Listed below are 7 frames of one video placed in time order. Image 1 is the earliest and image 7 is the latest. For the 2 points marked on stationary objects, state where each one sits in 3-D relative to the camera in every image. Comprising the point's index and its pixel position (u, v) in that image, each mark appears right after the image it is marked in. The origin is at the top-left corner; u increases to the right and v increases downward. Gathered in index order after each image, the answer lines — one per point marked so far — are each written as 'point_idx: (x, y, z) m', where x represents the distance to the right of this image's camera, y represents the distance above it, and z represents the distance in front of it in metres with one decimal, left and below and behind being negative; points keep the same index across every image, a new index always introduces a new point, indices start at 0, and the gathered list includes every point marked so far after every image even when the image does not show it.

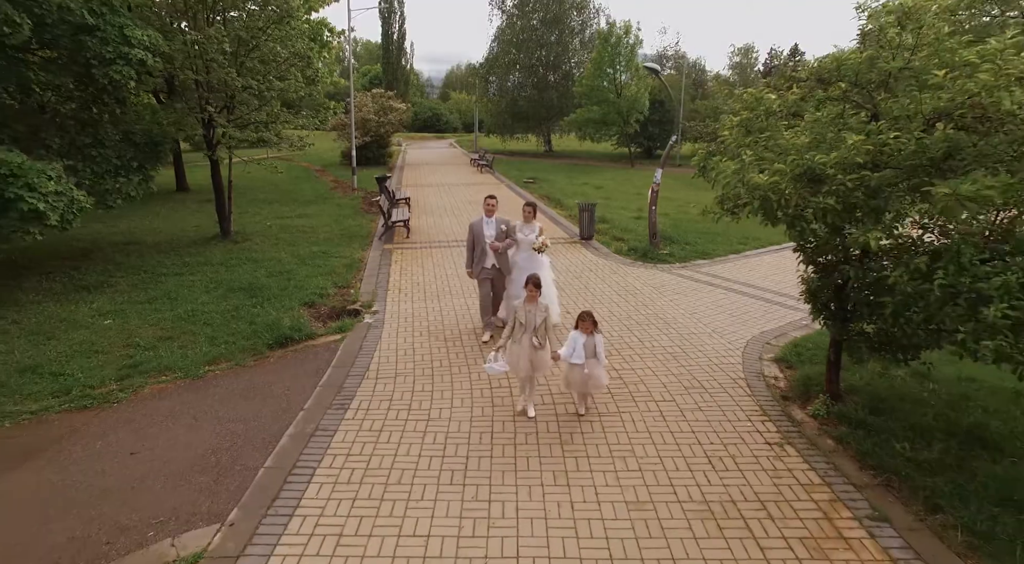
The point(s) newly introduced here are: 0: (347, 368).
0: (-1.7, -0.9, +6.5) m
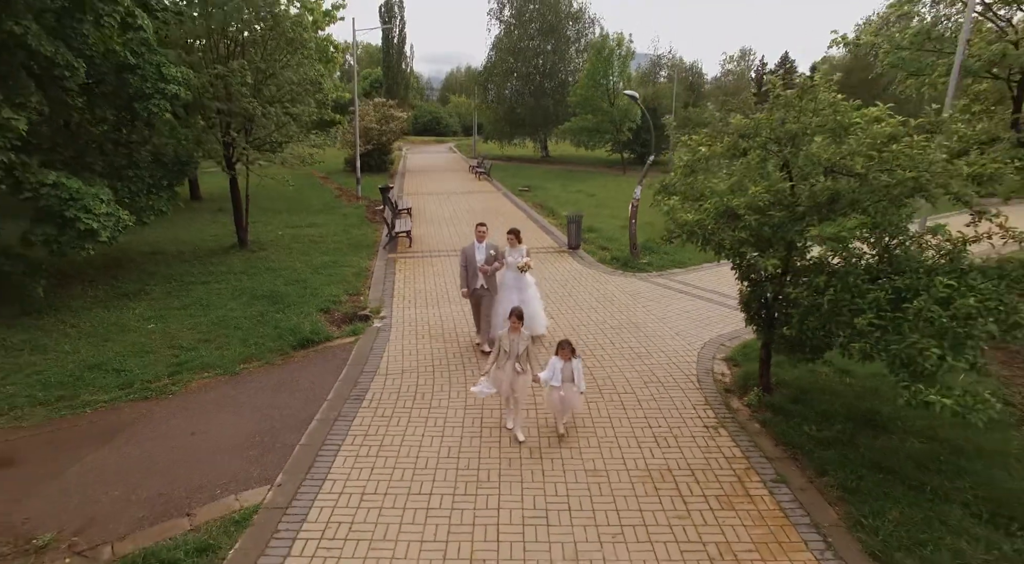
0: (-1.9, -1.0, +7.7) m
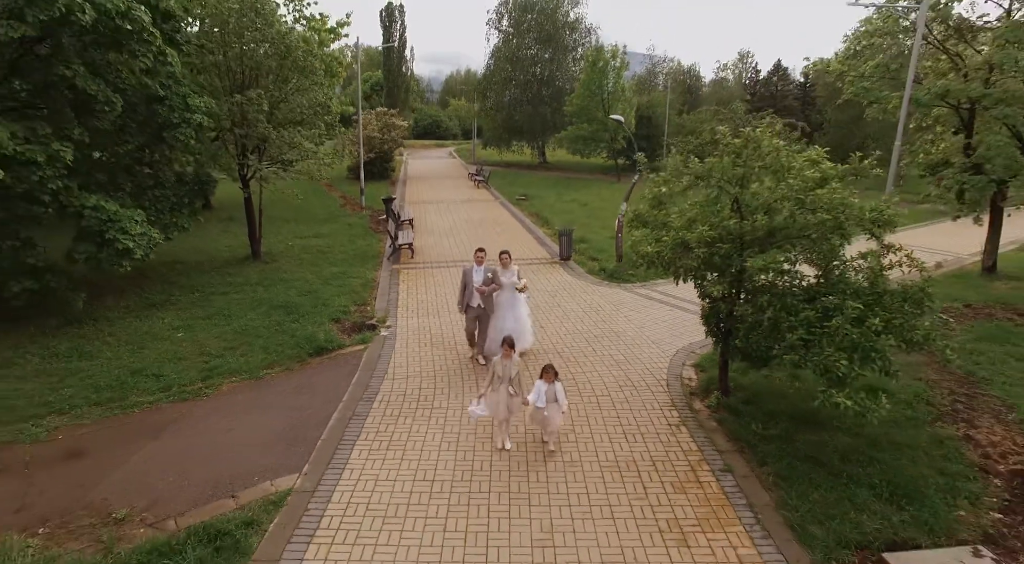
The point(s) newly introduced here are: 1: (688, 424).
0: (-2.0, -1.3, +8.7) m
1: (+2.1, -1.7, +7.3) m
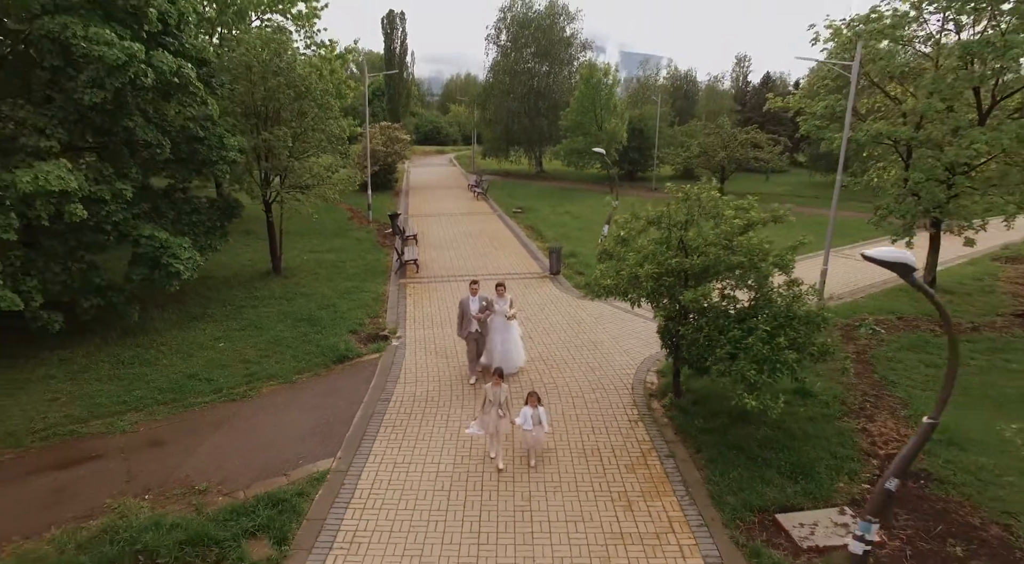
0: (-2.1, -1.6, +10.4) m
1: (+2.0, -2.0, +9.0) m
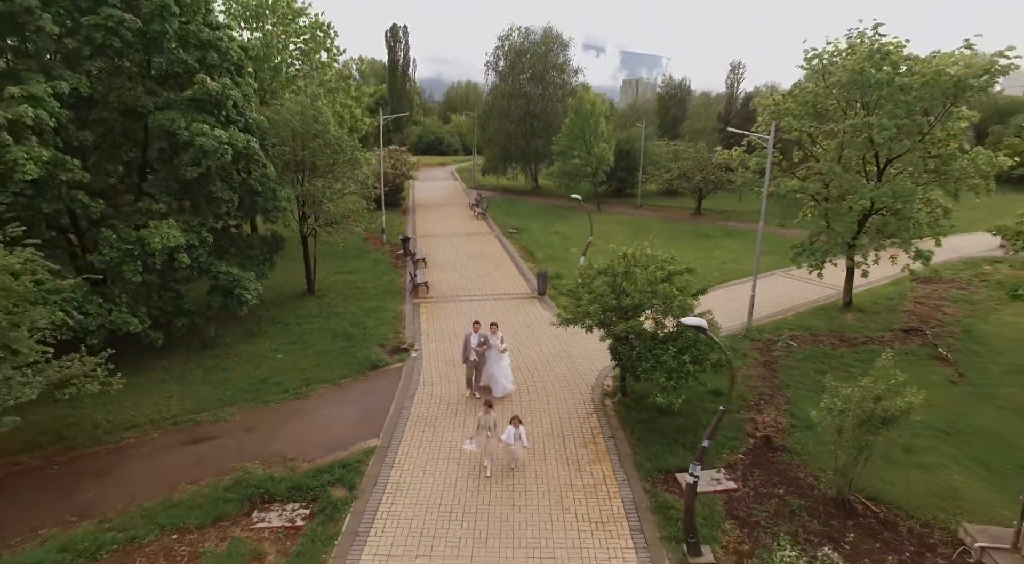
0: (-2.3, -2.2, +13.8) m
1: (+1.8, -2.7, +12.4) m
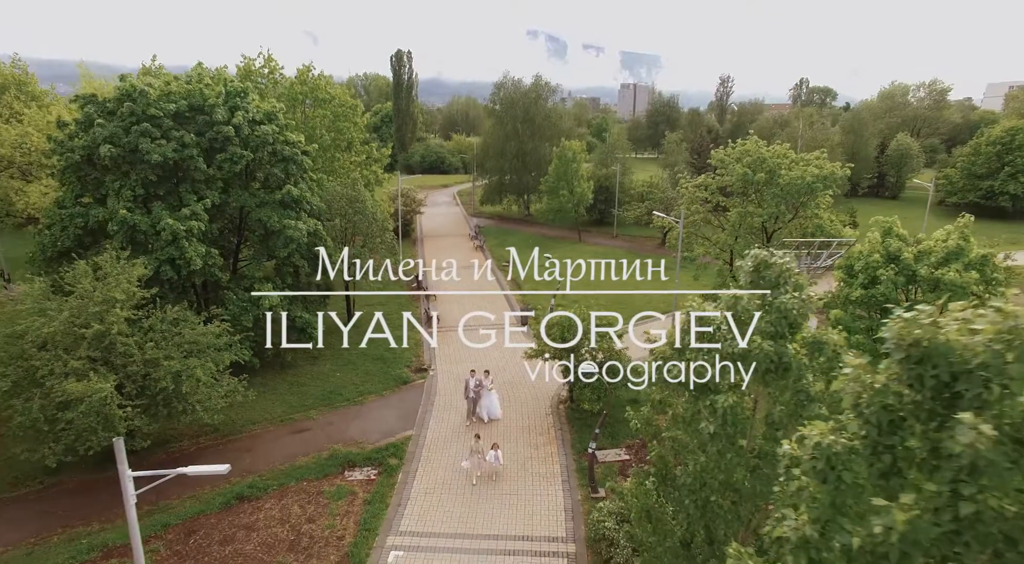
0: (-2.8, -3.6, +20.3) m
1: (+1.3, -4.1, +18.9) m
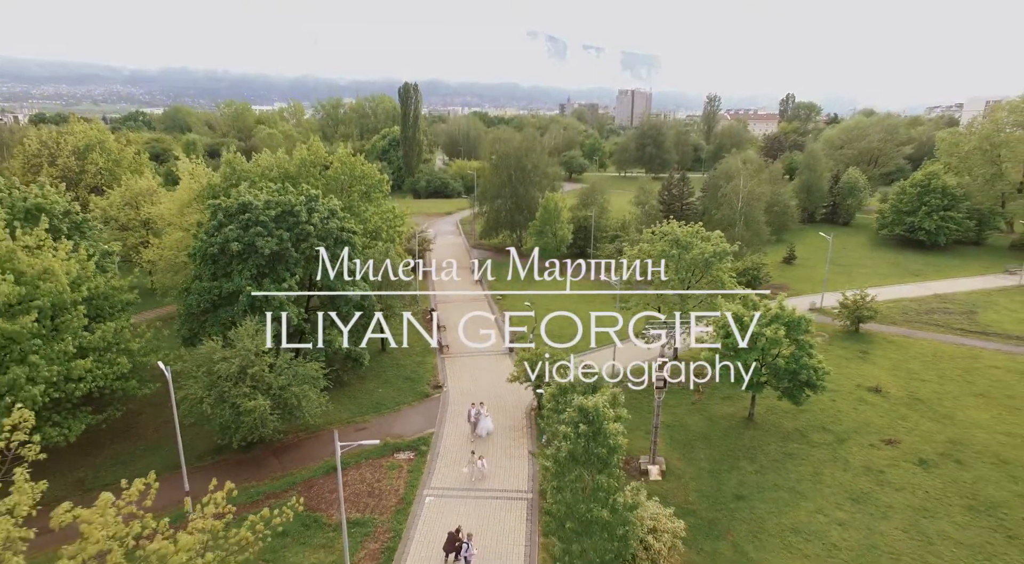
0: (-3.3, -5.8, +29.6) m
1: (+0.8, -6.2, +28.2) m
